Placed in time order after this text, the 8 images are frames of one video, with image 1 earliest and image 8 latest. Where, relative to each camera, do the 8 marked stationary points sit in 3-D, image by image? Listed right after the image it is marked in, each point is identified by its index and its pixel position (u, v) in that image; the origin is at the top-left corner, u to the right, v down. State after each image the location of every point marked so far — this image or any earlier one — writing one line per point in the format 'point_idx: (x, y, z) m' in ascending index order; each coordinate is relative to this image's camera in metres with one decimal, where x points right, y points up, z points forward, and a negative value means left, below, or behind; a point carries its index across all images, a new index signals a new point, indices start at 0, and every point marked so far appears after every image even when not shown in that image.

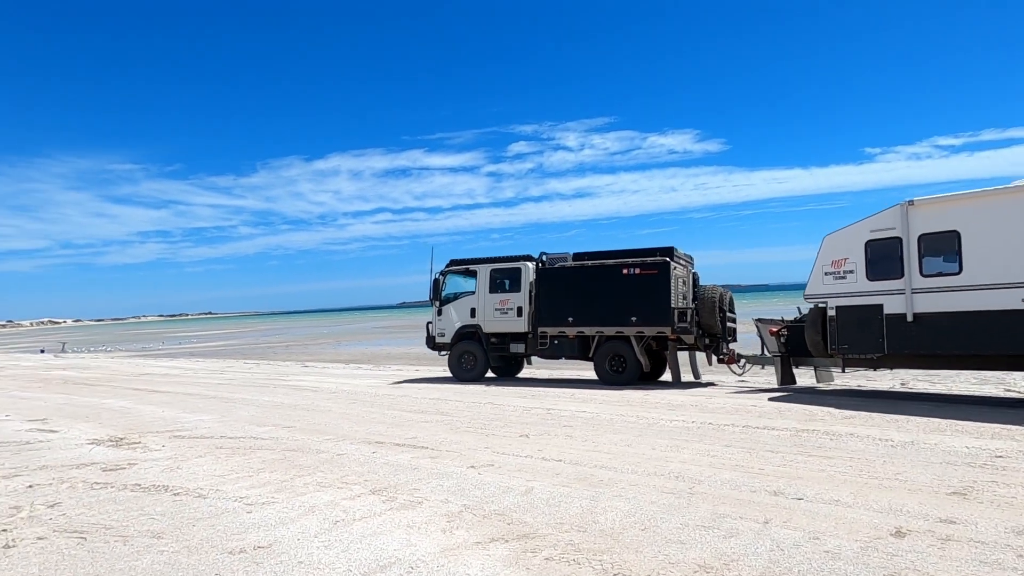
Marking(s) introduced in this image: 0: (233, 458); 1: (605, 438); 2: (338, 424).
0: (-3.2, -2.0, +7.6) m
1: (+1.1, -1.8, +8.1) m
2: (-2.5, -2.0, +9.8) m
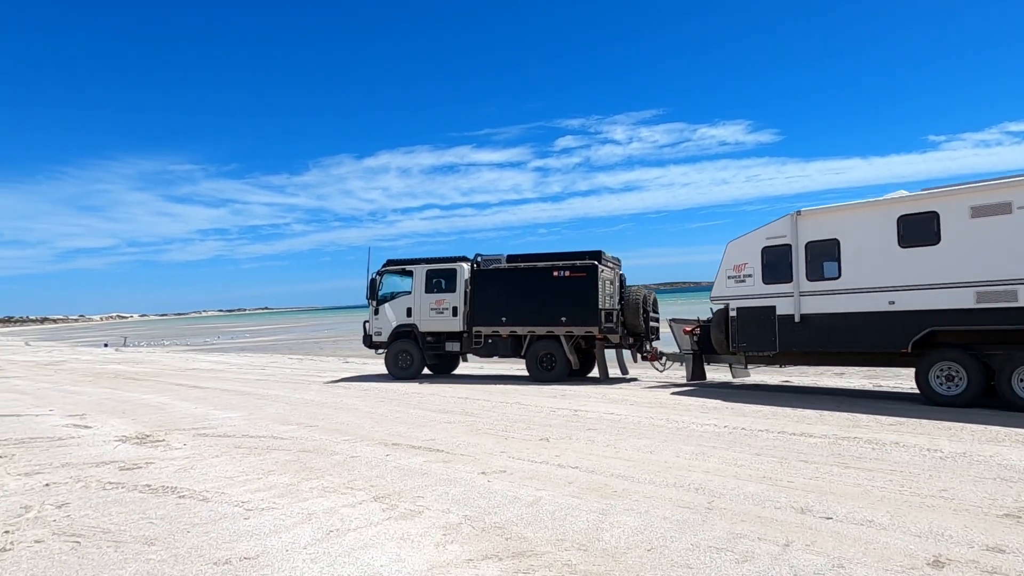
0: (-3.0, -1.9, +7.6) m
1: (+1.3, -1.8, +7.7) m
2: (-2.2, -2.0, +9.7) m
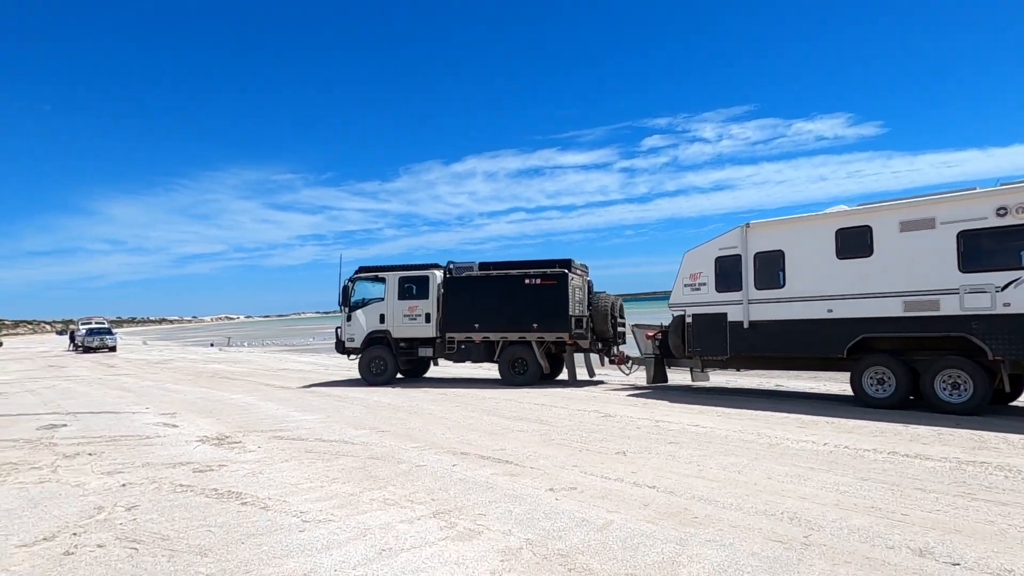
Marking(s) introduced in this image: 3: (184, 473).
0: (-2.2, -2.0, +7.4) m
1: (+2.1, -1.8, +7.1) m
2: (-1.1, -2.0, +9.5) m
3: (-3.6, -2.0, +7.2) m
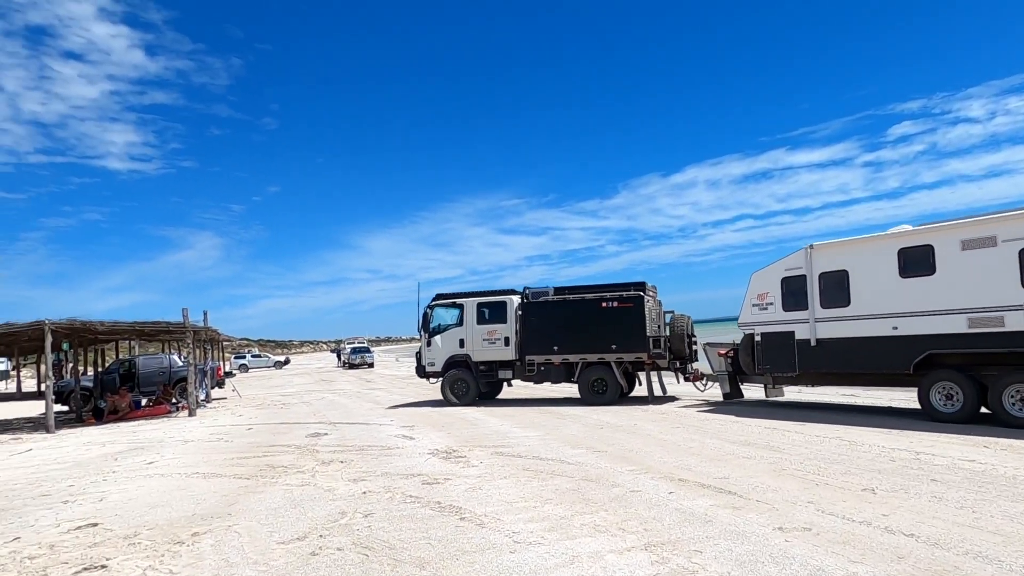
0: (+0.2, -2.2, +7.5) m
1: (+4.2, -1.9, +5.7) m
2: (+1.9, -2.2, +9.1) m
3: (-1.1, -2.3, +7.8) m
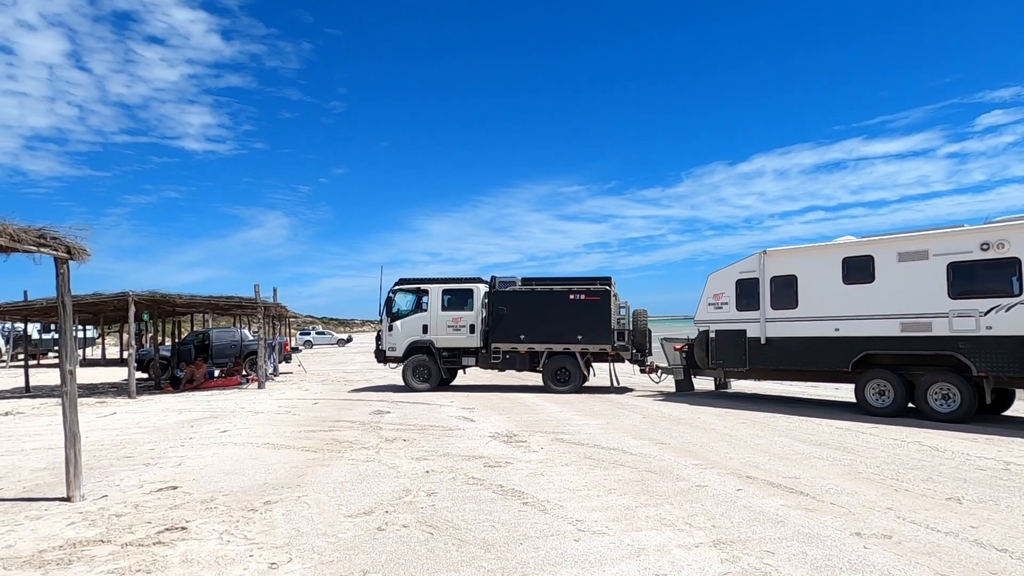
0: (+0.9, -2.1, +7.5) m
1: (+4.7, -1.9, +5.3) m
2: (+2.7, -2.1, +8.9) m
3: (-0.4, -2.1, +7.8) m
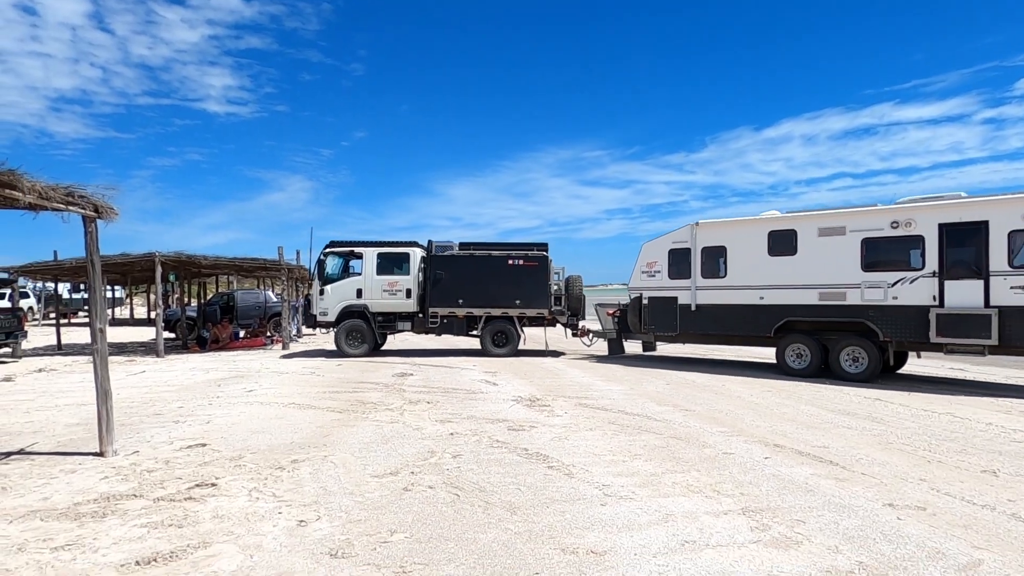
0: (+1.2, -1.7, +7.4) m
1: (+4.9, -1.7, +5.2) m
2: (+3.0, -1.7, +8.8) m
3: (-0.1, -1.7, +7.8) m
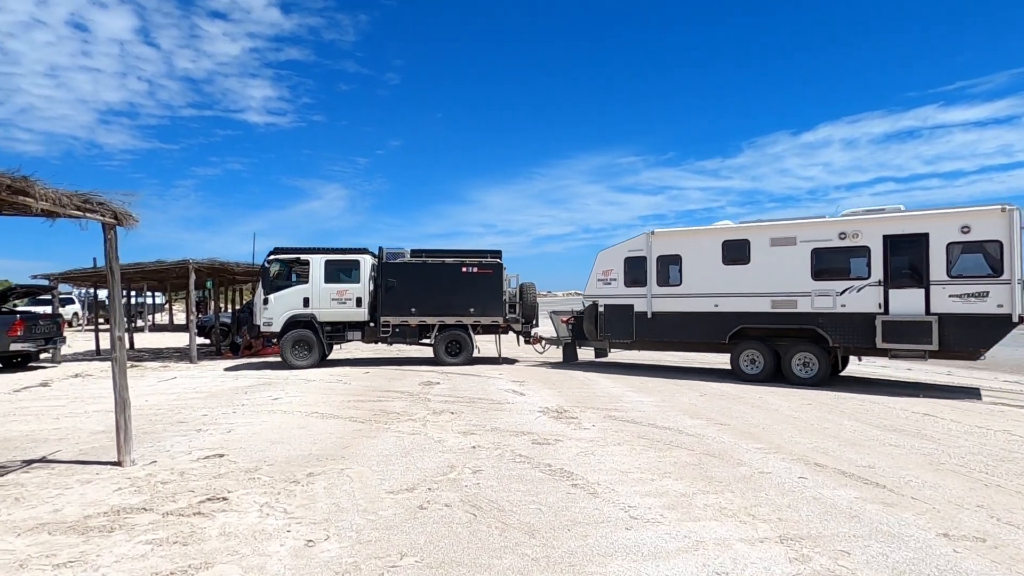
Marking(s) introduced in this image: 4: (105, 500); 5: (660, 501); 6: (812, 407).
0: (+1.5, -1.8, +7.1) m
1: (+5.1, -1.7, +4.7) m
2: (+3.4, -1.8, +8.3) m
3: (+0.1, -1.8, +7.5) m
4: (-3.4, -1.8, +5.5) m
5: (+1.2, -1.7, +5.3) m
6: (+4.6, -1.8, +10.2) m
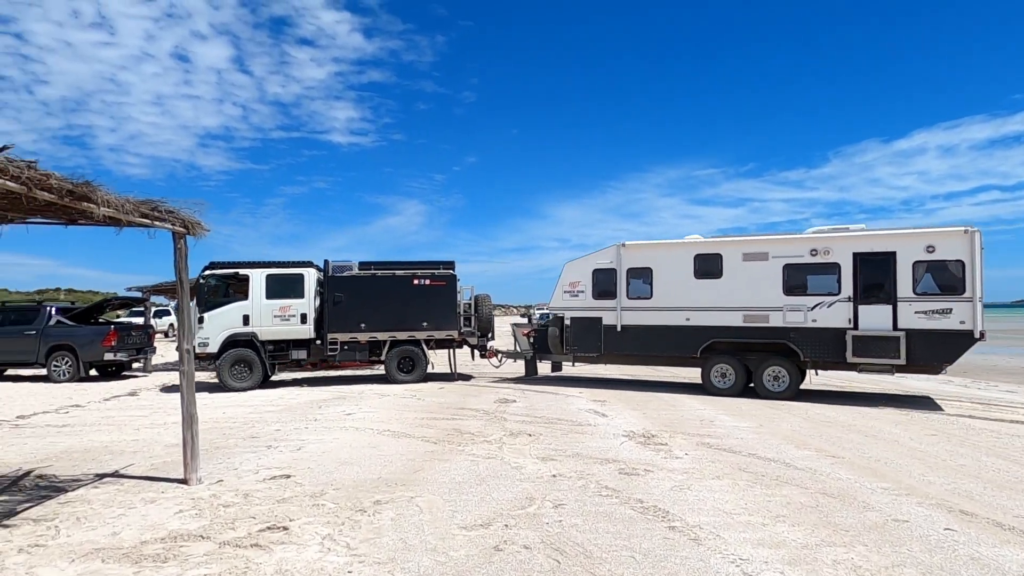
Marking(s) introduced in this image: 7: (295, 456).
0: (+2.3, -1.9, +6.2) m
1: (+5.6, -1.8, +3.4) m
2: (+4.3, -1.9, +7.2) m
3: (+1.0, -1.9, +6.8) m
4: (-2.7, -1.9, +5.2) m
5: (+1.8, -1.8, +4.5) m
6: (+5.7, -2.0, +8.9) m
7: (-2.5, -1.9, +7.6) m
